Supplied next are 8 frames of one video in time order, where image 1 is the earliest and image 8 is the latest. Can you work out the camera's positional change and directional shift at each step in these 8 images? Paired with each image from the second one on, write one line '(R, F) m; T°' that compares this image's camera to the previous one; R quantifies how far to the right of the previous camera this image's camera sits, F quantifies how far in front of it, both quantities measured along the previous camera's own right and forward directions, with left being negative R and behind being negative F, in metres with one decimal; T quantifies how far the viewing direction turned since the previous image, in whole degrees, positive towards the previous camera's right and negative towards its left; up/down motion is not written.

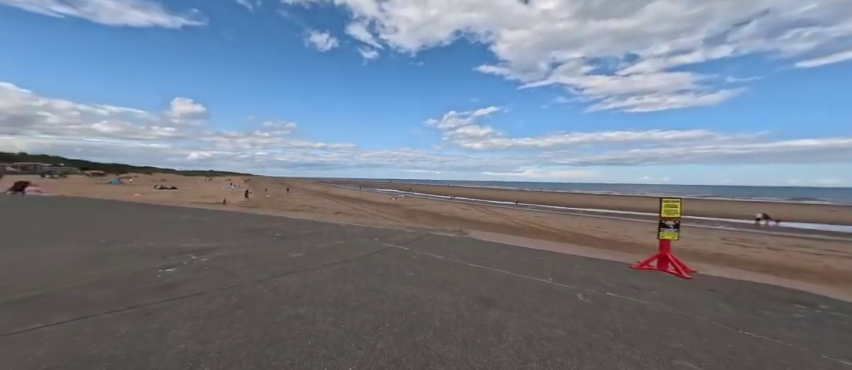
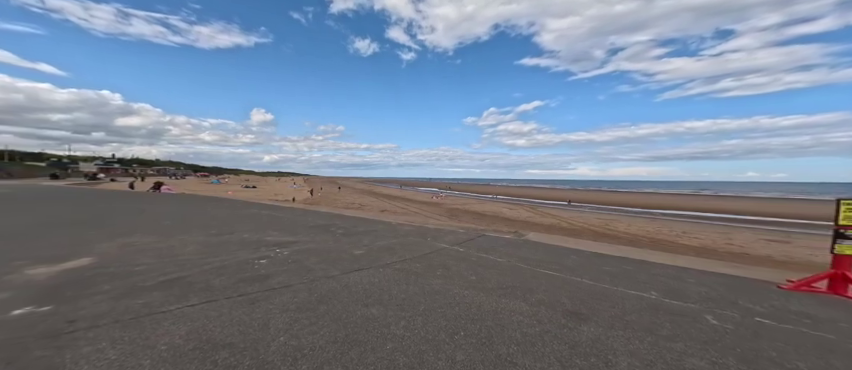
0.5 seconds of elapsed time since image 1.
(-0.3, 0.0) m; -9°
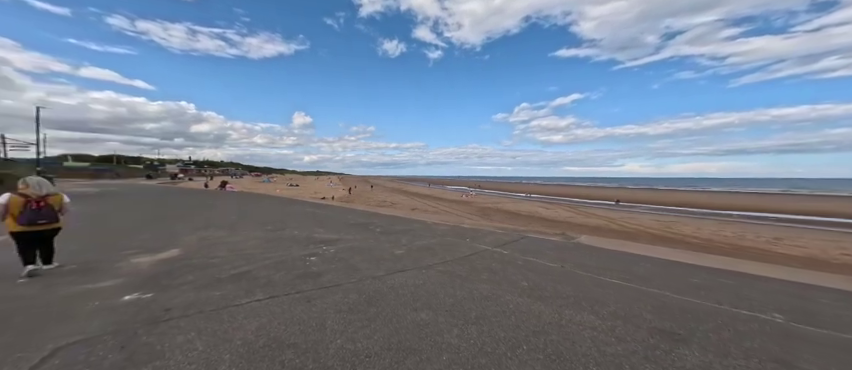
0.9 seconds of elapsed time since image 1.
(-0.2, +0.1) m; -6°
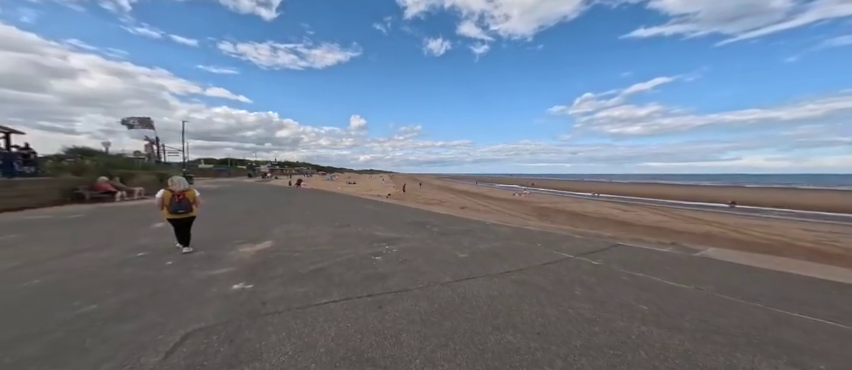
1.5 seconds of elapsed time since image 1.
(-0.4, +0.3) m; -10°
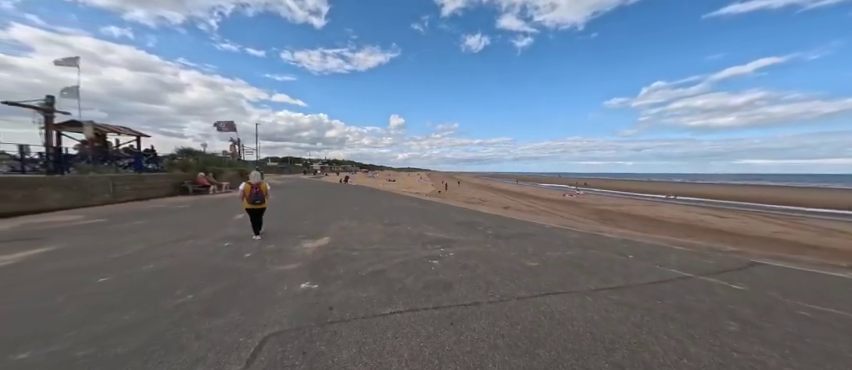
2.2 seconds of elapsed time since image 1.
(-0.6, +0.4) m; -8°
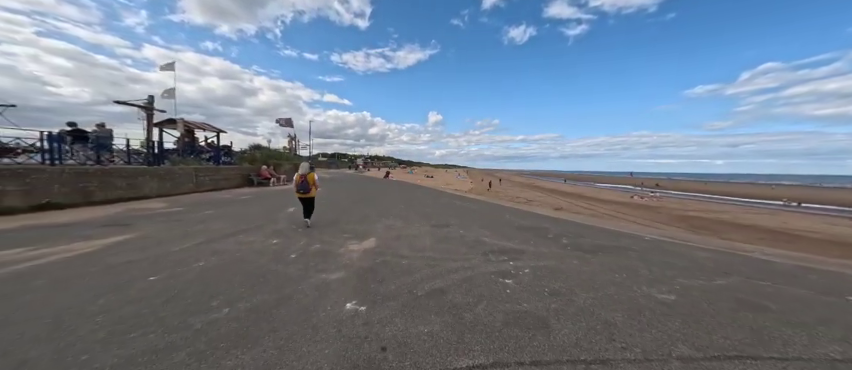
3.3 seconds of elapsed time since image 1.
(-0.6, +1.2) m; -8°
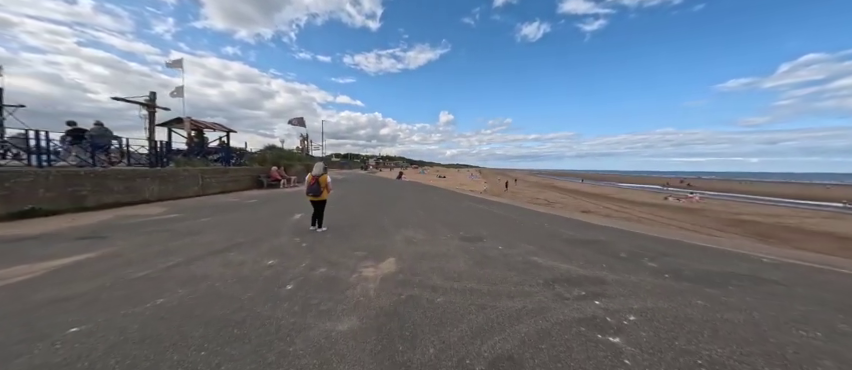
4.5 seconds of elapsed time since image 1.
(-0.5, +1.5) m; -2°
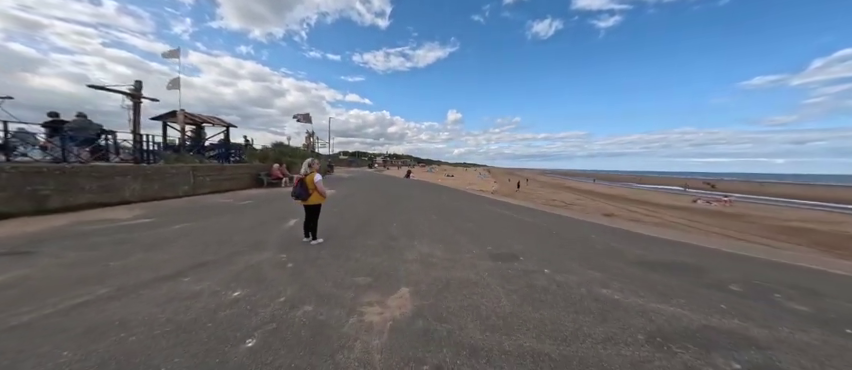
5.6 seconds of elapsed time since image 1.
(-0.3, +1.7) m; -2°
